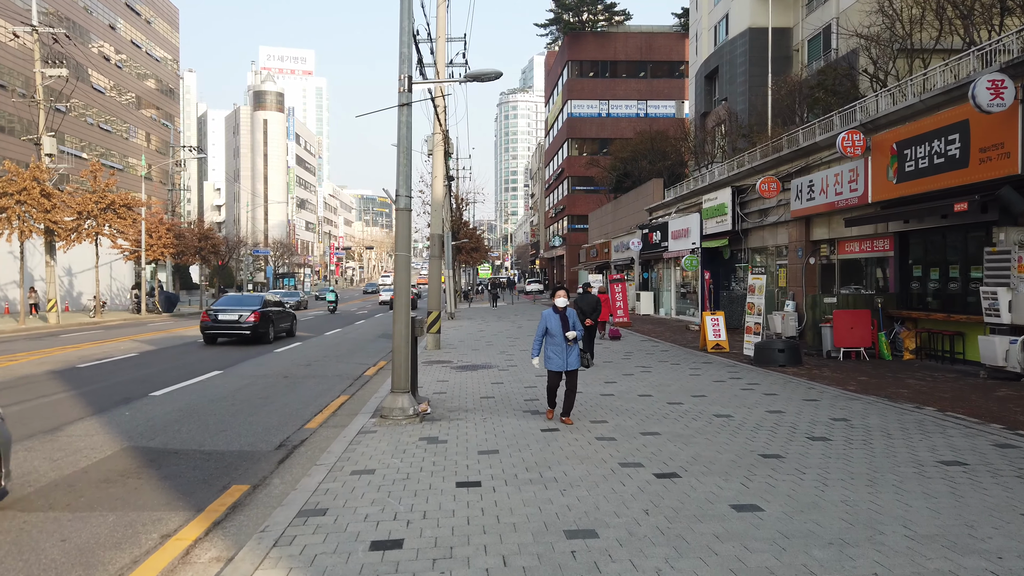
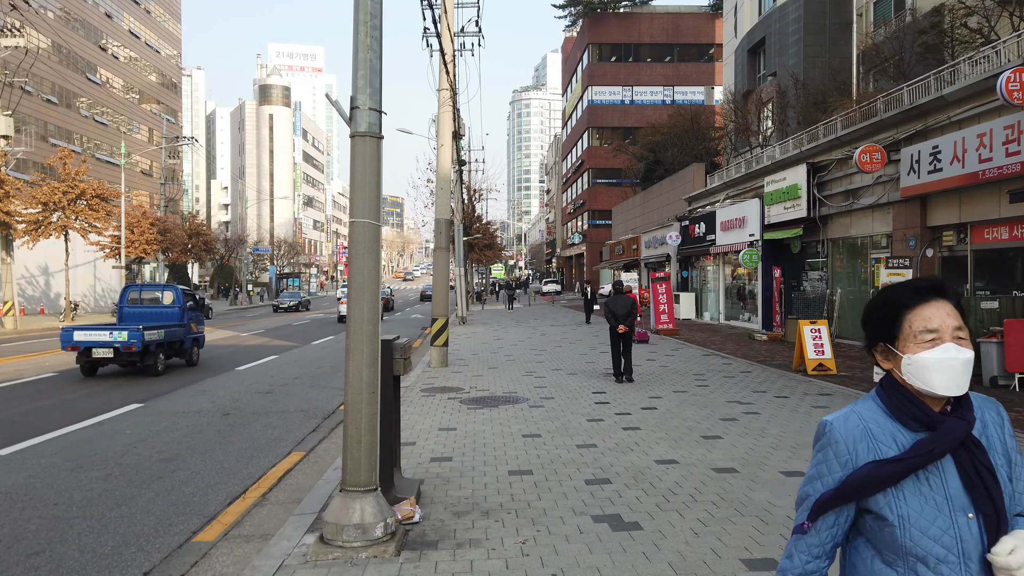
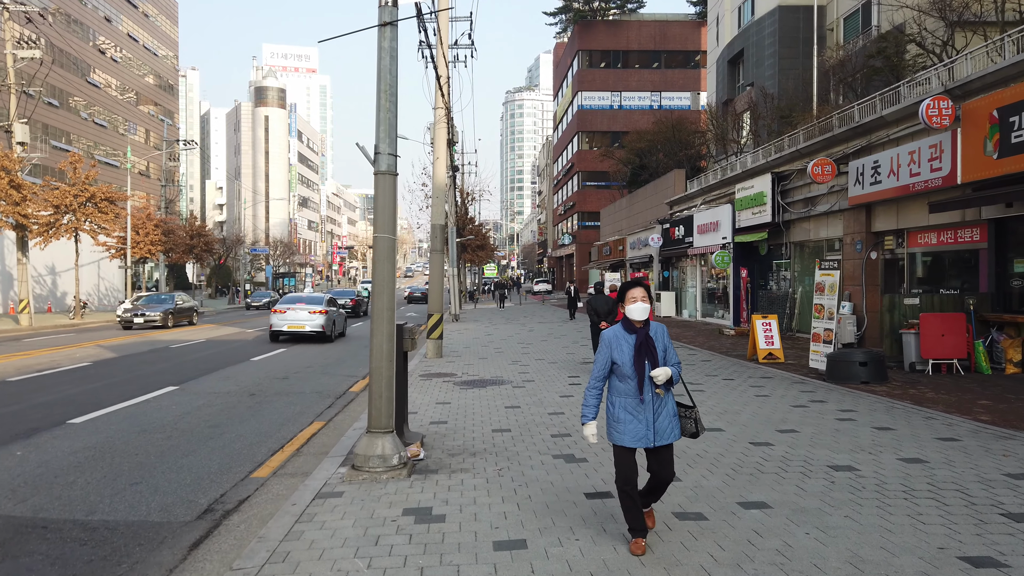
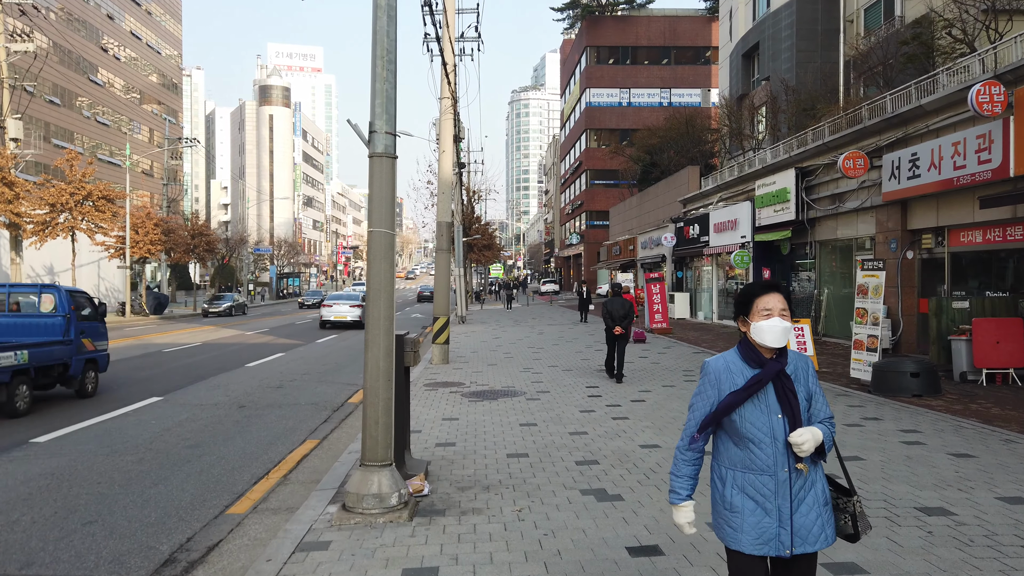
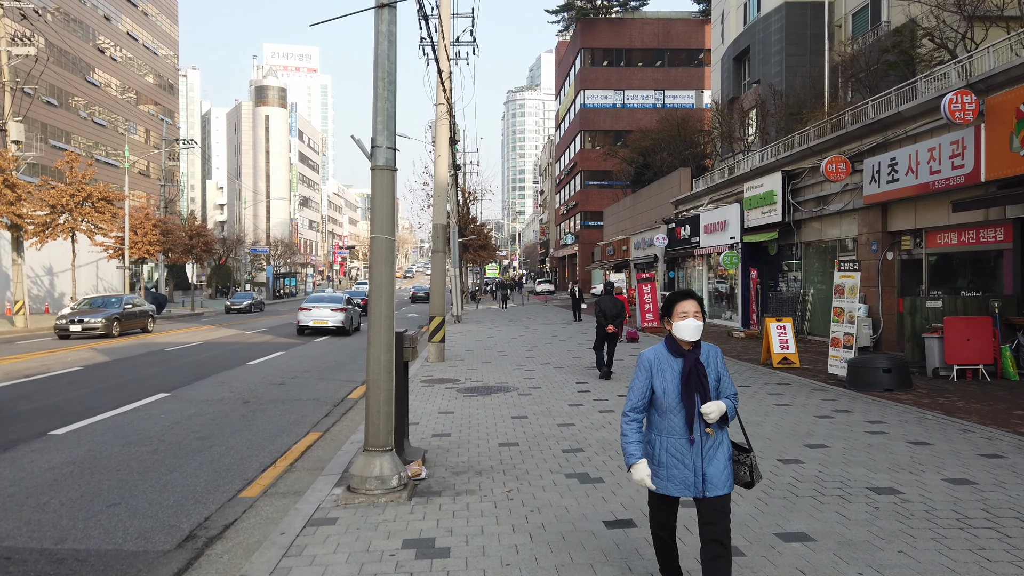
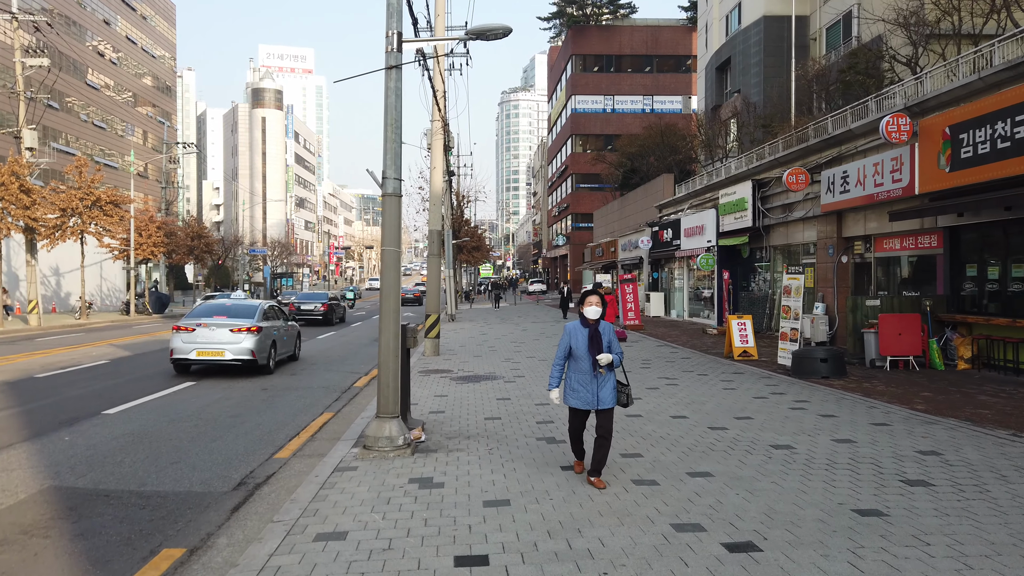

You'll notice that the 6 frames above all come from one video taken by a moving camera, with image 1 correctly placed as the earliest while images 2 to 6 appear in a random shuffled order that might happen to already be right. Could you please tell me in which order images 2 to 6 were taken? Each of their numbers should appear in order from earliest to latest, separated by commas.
6, 3, 5, 4, 2
